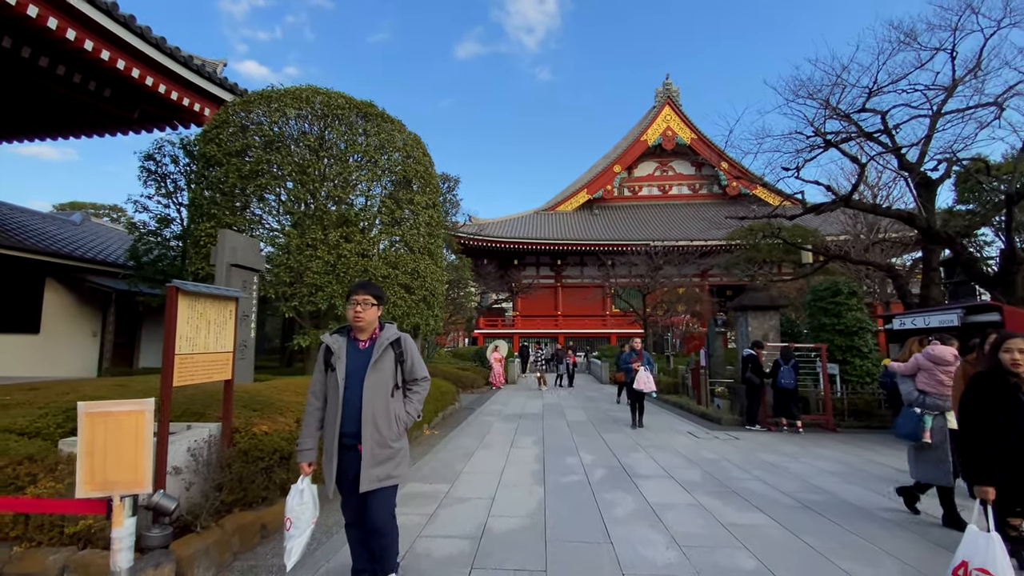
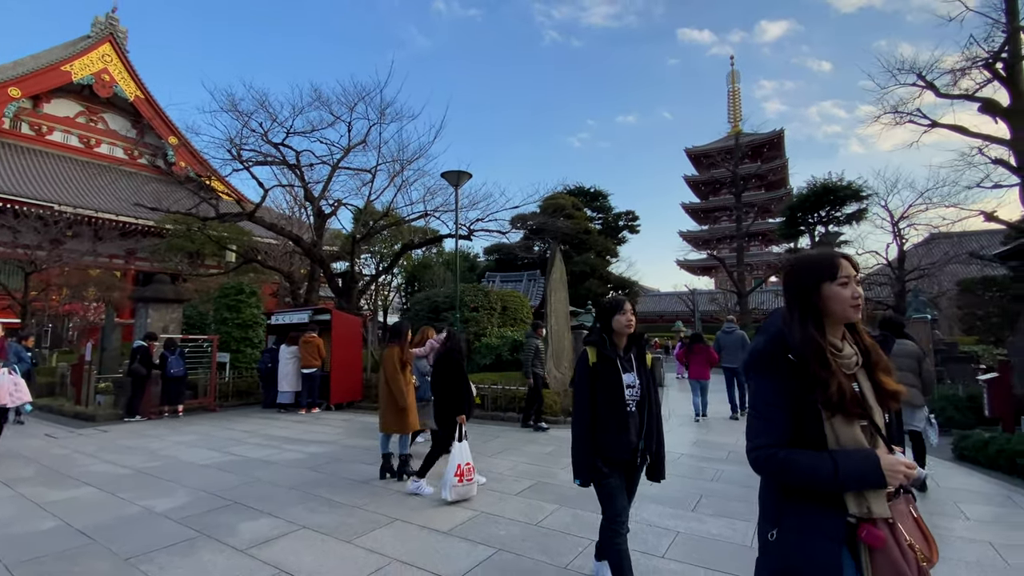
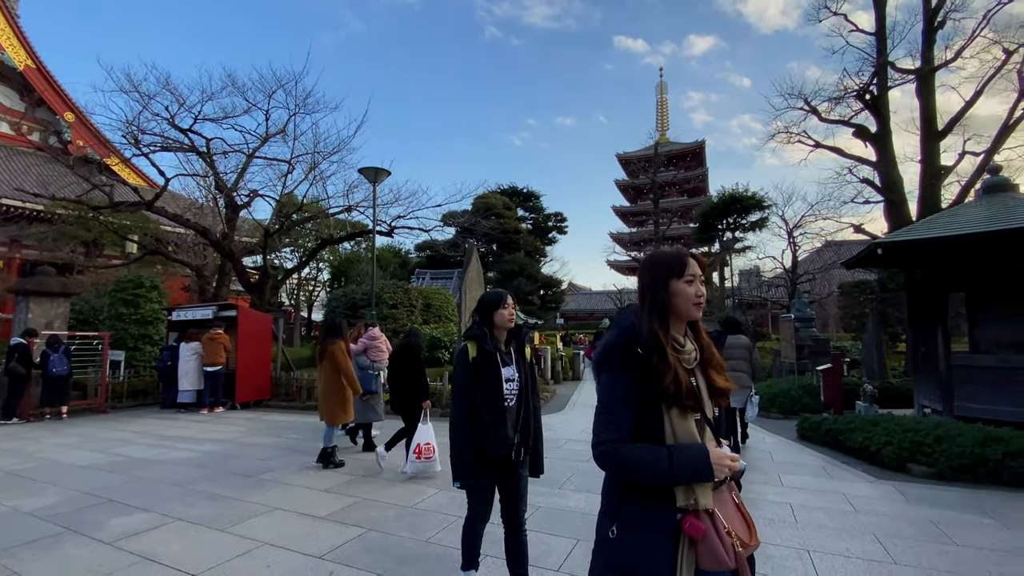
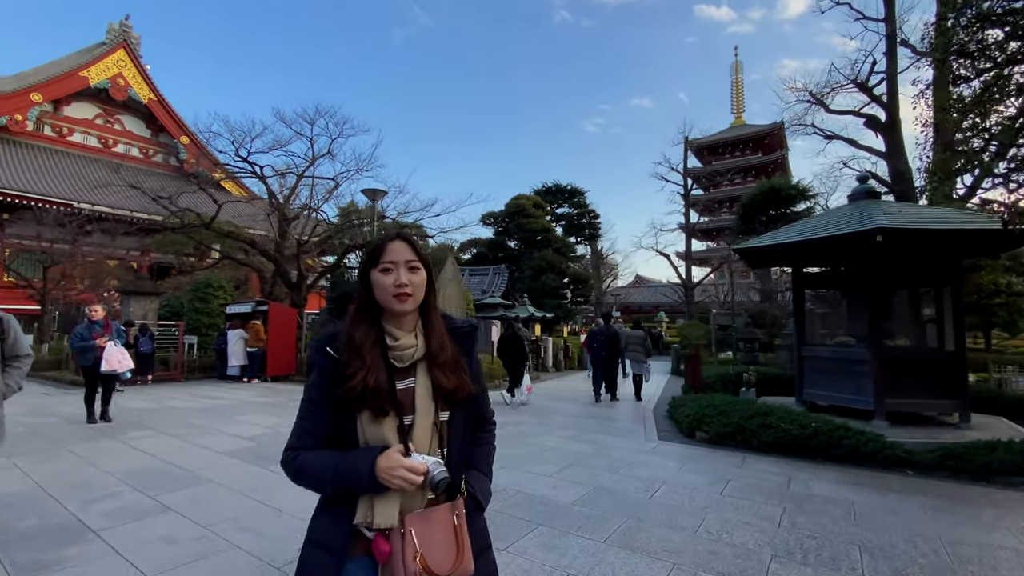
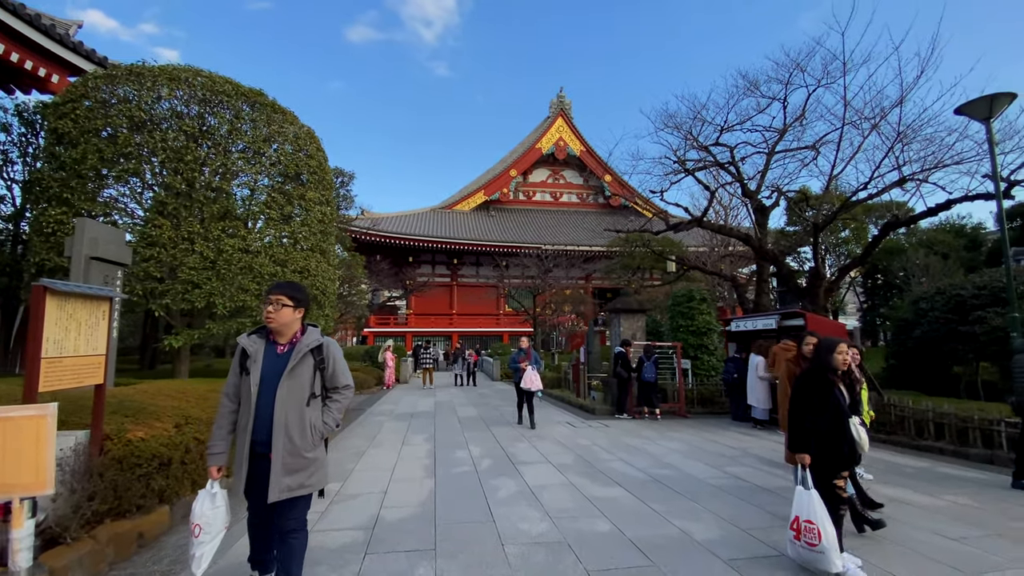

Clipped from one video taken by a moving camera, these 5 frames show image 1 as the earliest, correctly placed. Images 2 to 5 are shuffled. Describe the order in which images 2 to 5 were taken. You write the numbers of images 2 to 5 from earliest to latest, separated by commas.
5, 2, 3, 4
